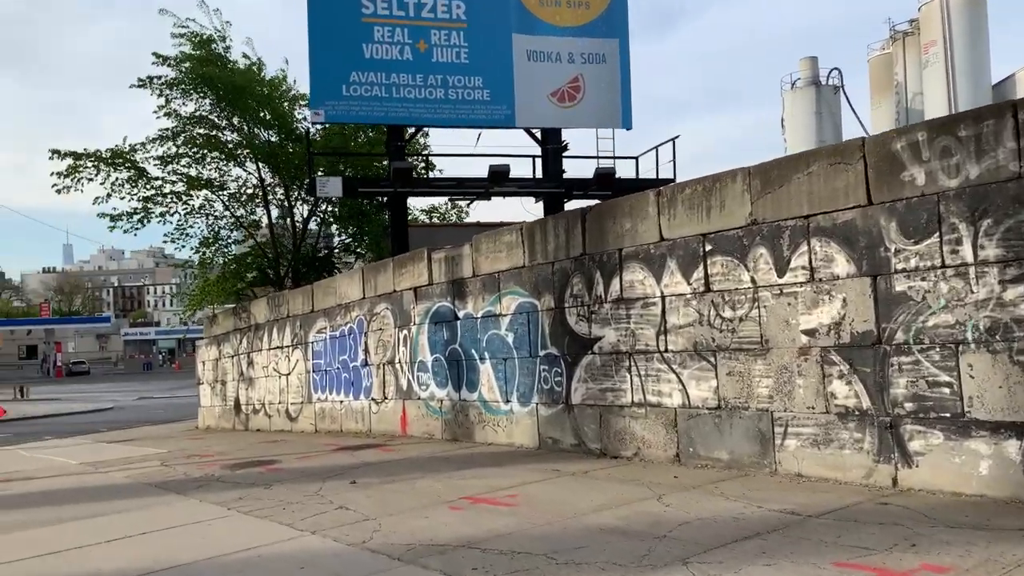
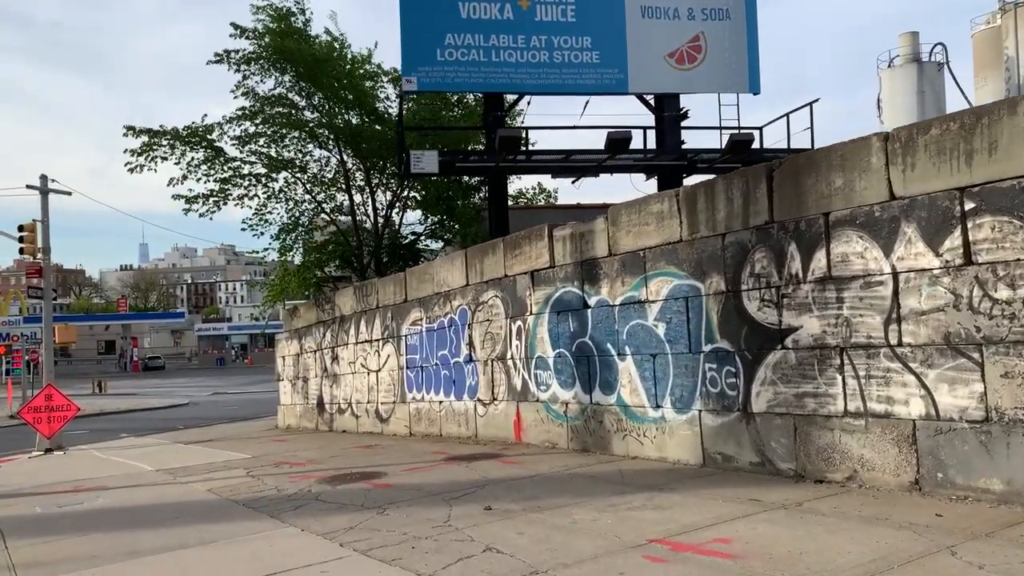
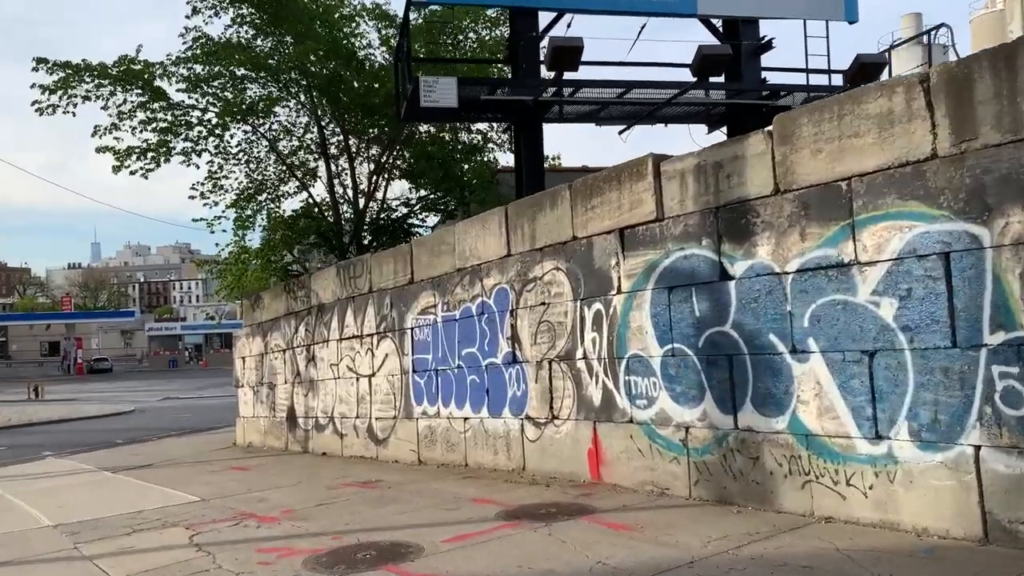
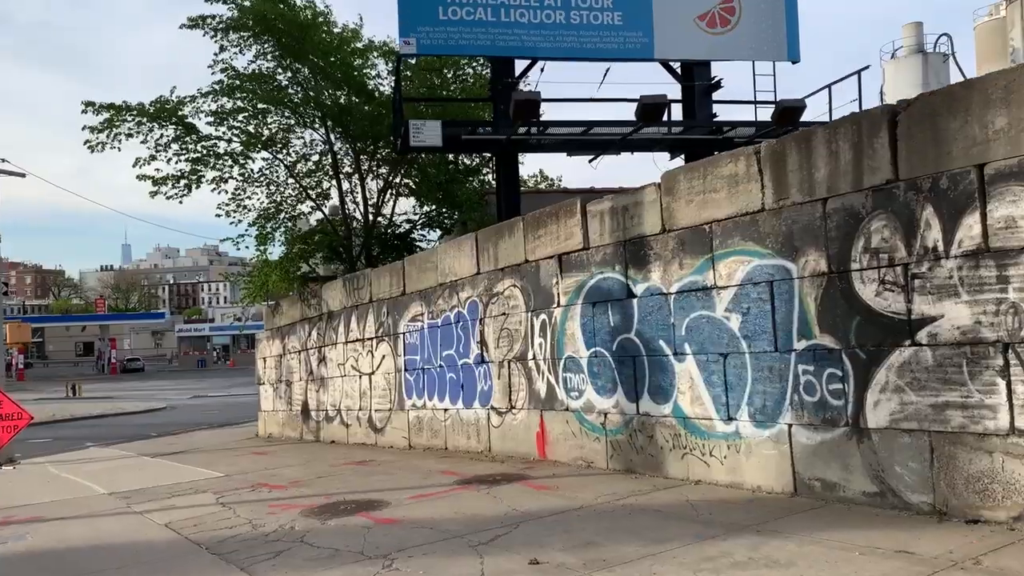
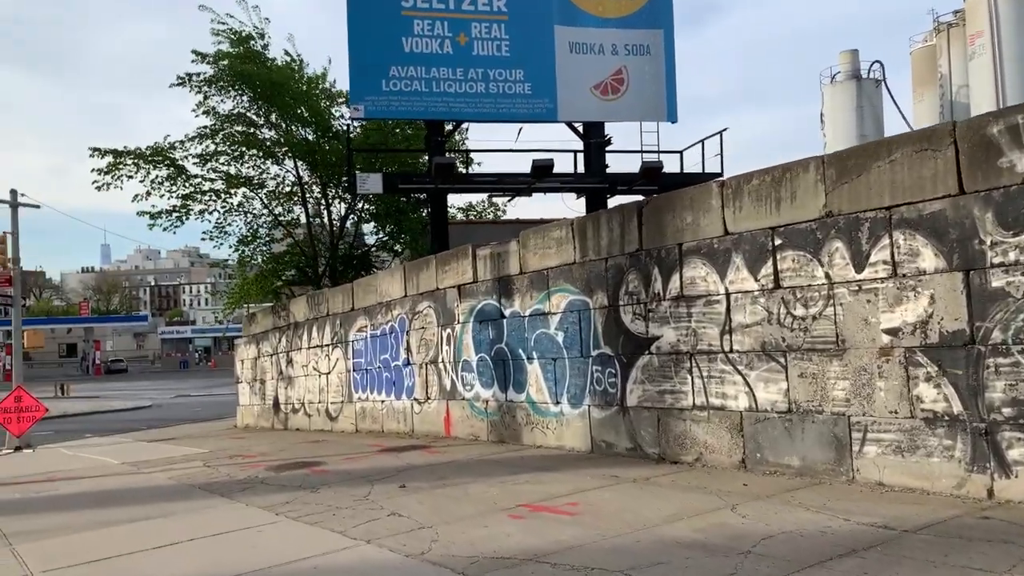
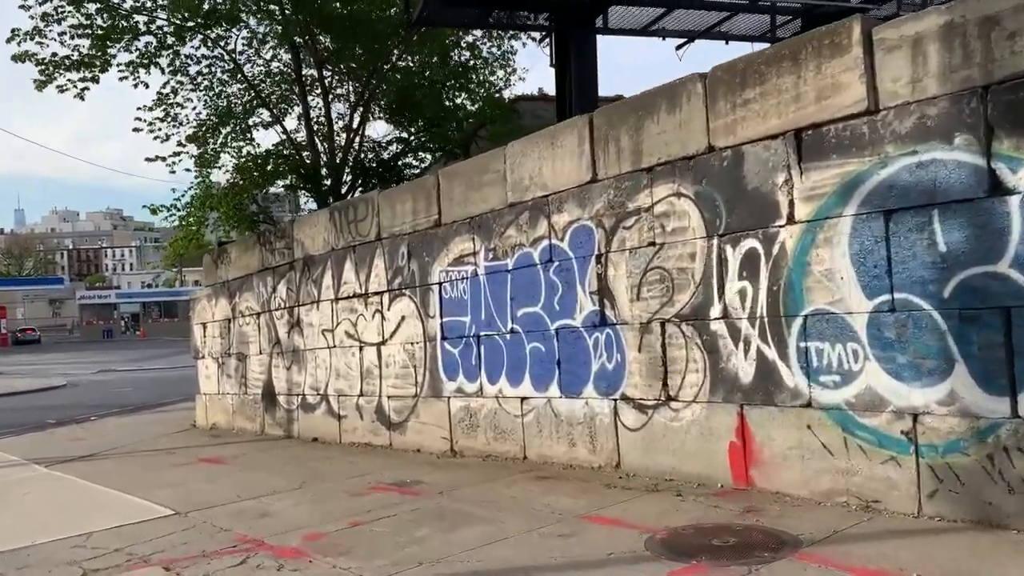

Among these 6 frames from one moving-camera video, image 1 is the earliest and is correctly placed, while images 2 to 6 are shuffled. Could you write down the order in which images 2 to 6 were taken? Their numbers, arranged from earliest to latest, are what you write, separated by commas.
5, 2, 4, 3, 6
